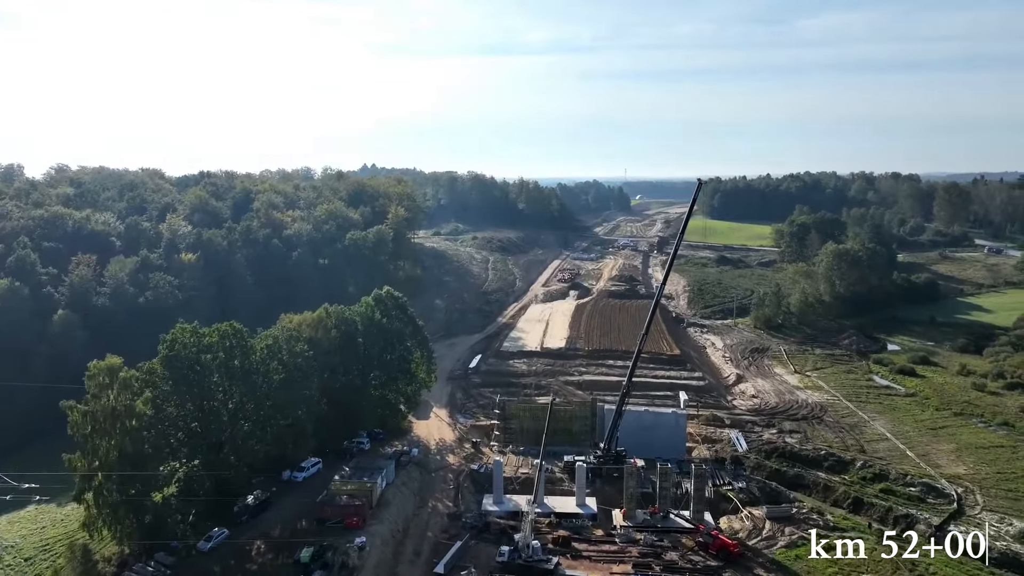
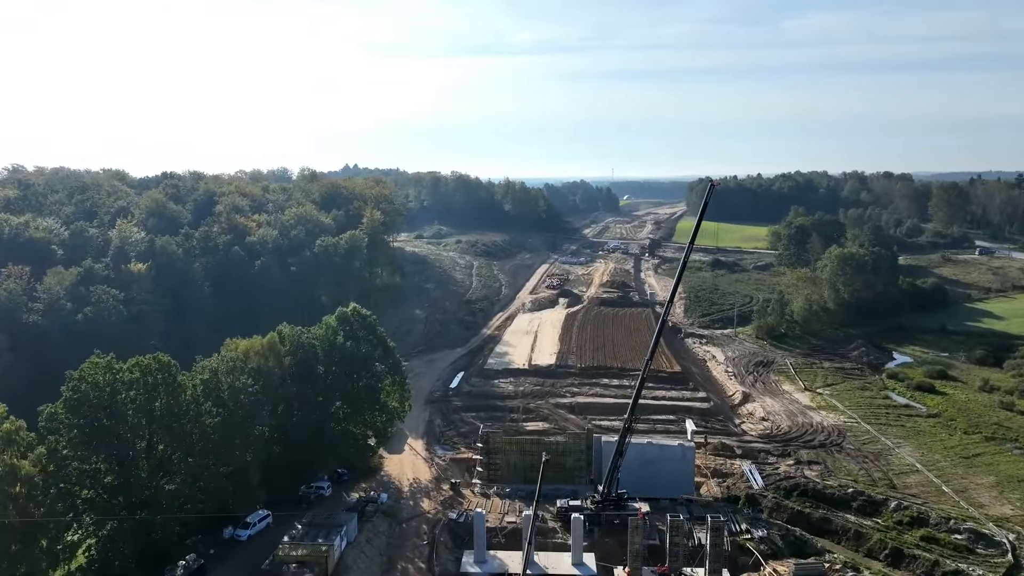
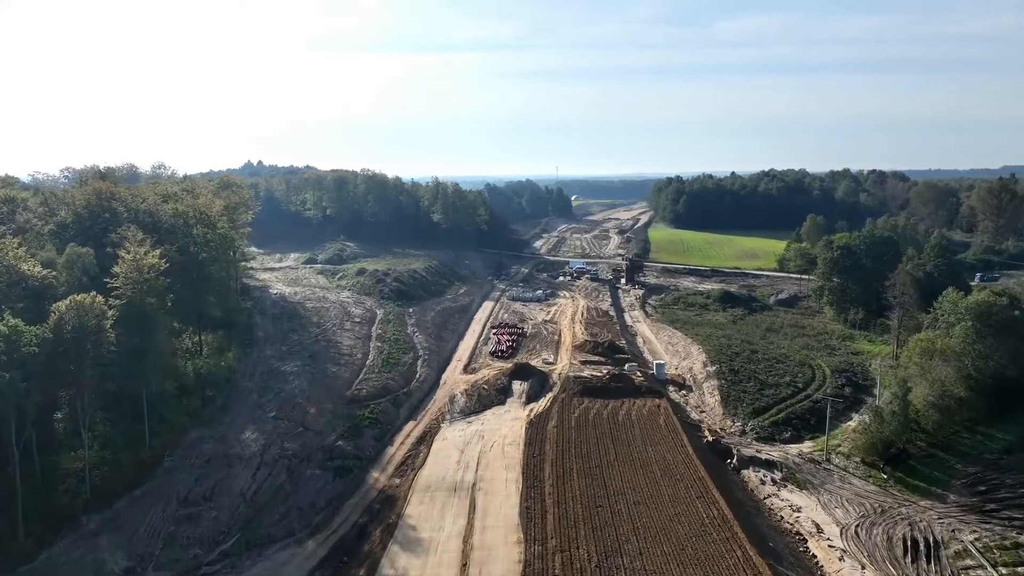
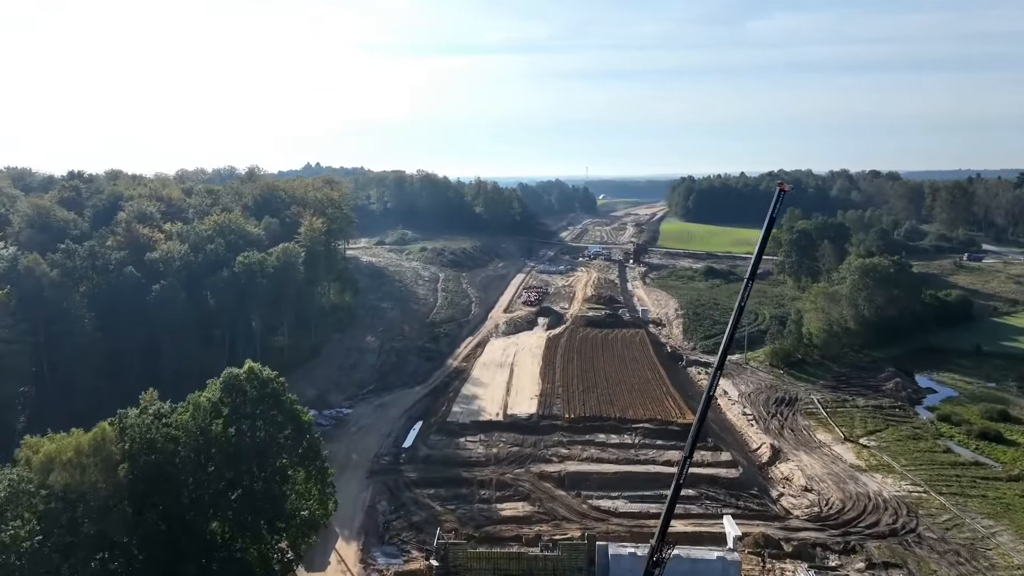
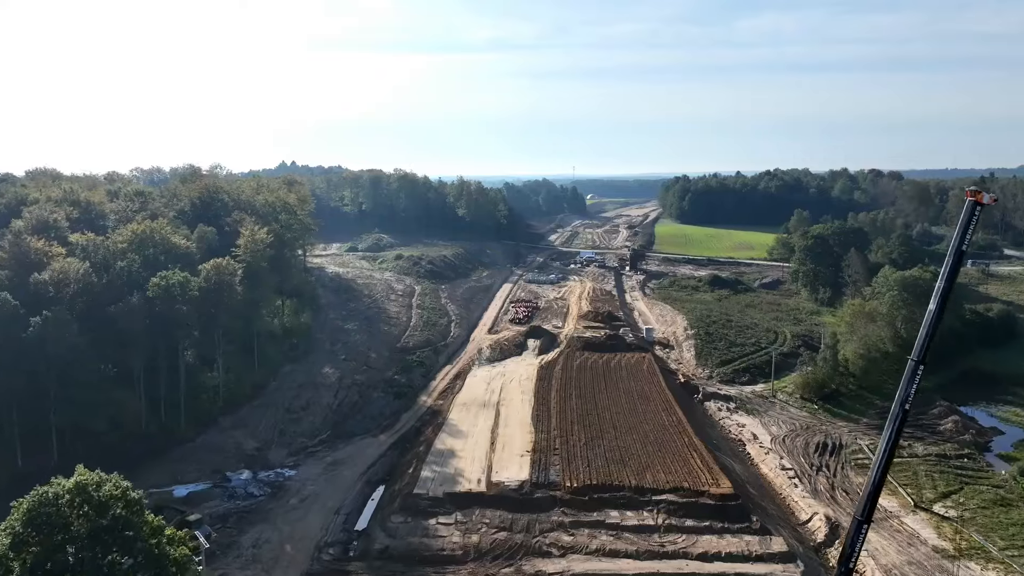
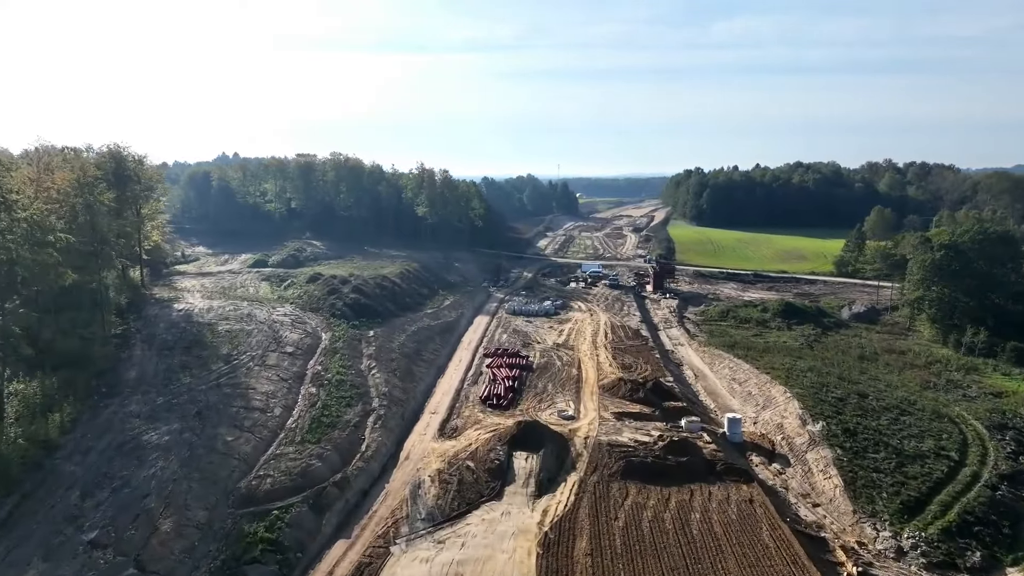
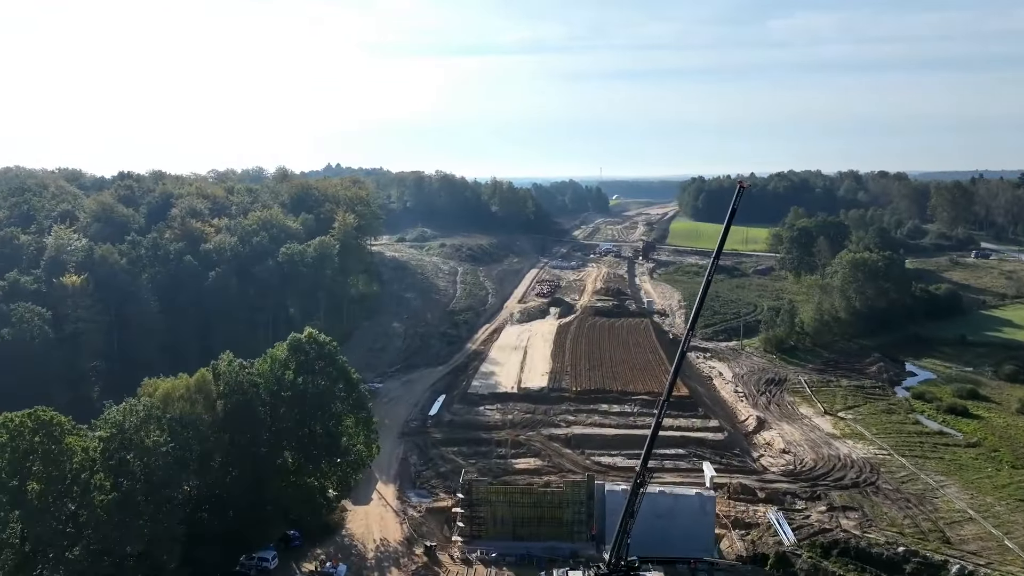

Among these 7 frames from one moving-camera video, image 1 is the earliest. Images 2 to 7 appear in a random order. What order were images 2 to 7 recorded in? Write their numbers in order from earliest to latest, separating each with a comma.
2, 7, 4, 5, 3, 6
